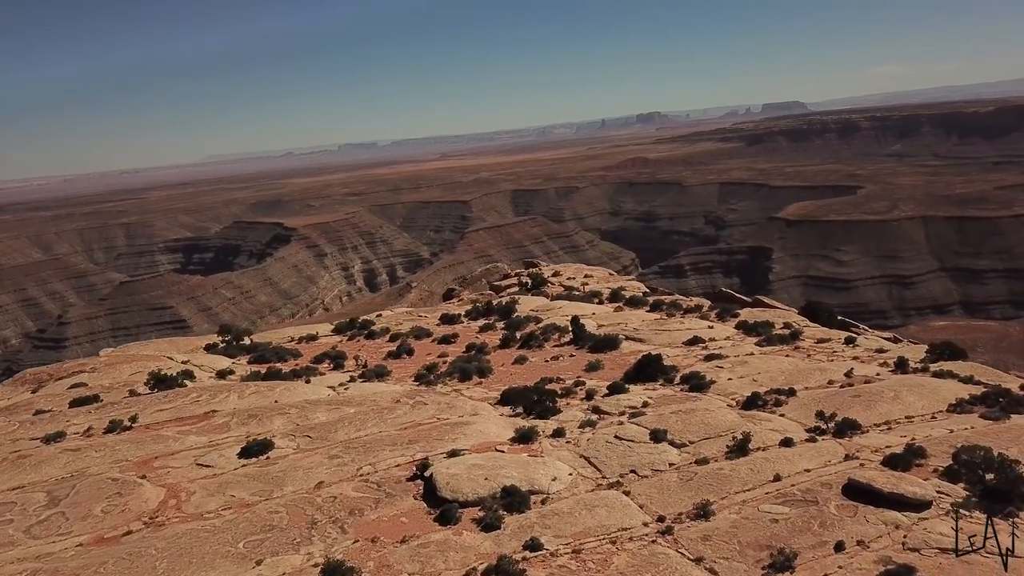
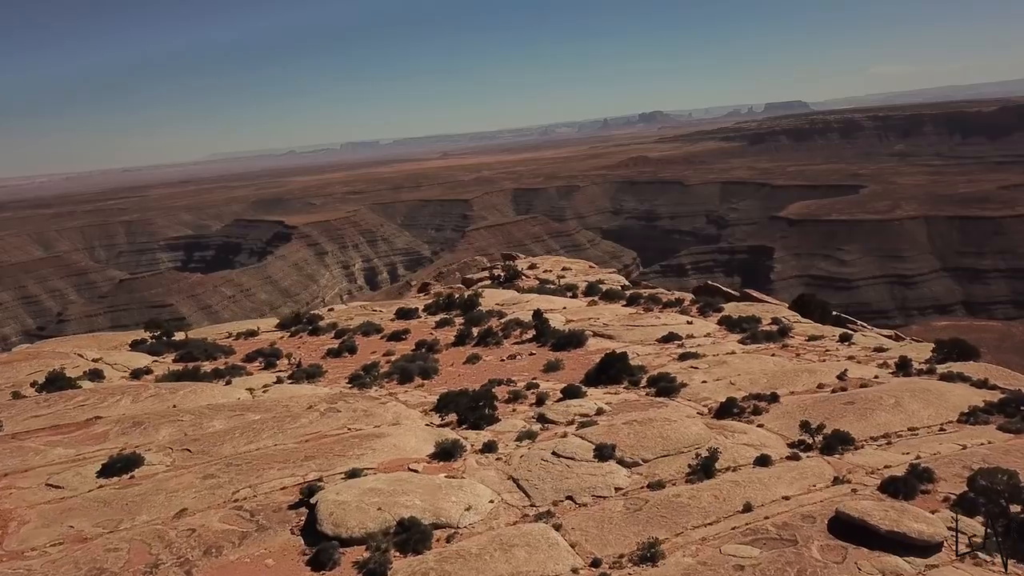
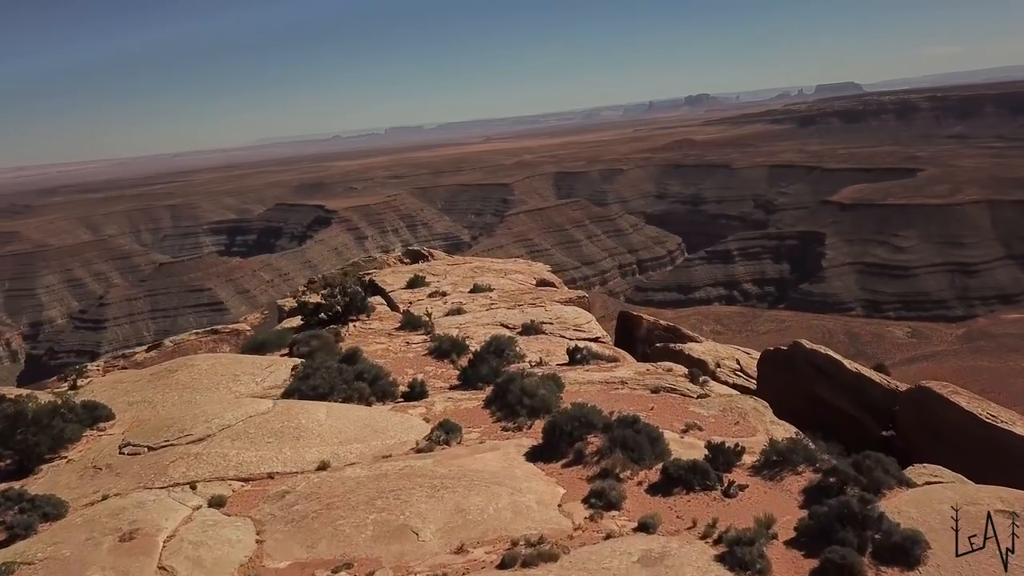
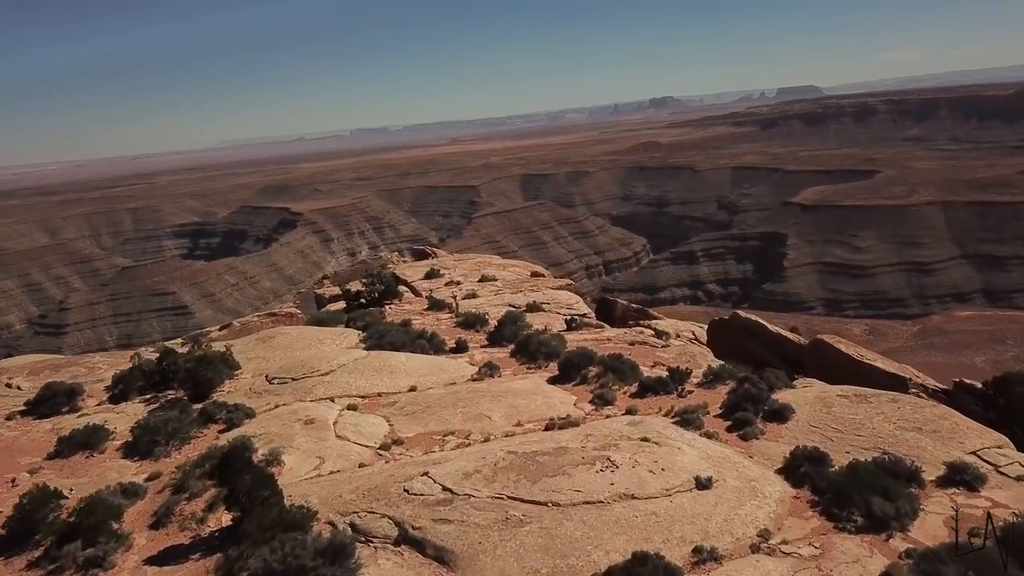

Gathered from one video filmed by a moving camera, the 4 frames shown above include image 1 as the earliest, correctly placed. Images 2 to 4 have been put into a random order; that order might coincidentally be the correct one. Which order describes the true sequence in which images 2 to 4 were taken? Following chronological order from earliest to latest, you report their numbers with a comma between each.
2, 4, 3
